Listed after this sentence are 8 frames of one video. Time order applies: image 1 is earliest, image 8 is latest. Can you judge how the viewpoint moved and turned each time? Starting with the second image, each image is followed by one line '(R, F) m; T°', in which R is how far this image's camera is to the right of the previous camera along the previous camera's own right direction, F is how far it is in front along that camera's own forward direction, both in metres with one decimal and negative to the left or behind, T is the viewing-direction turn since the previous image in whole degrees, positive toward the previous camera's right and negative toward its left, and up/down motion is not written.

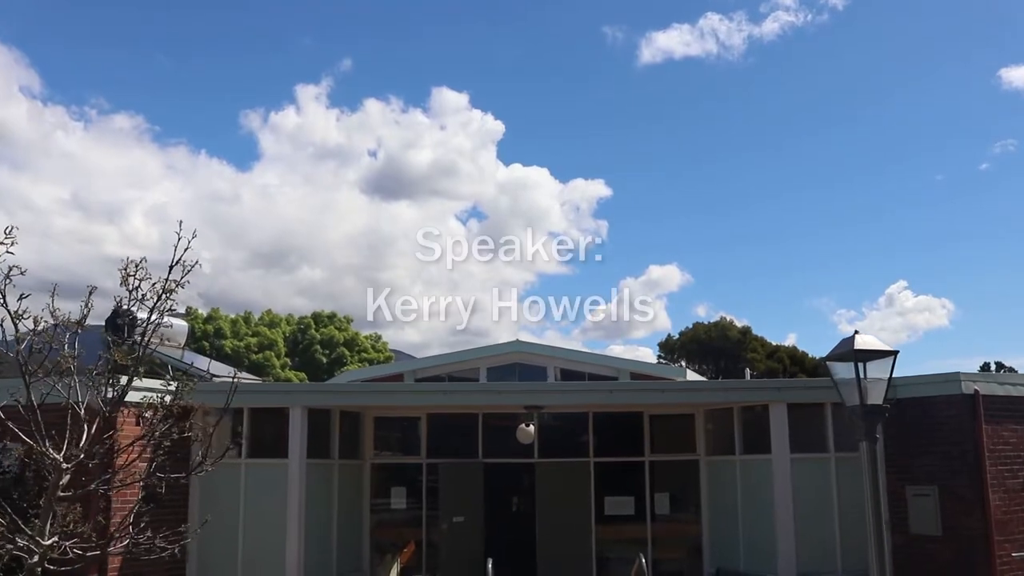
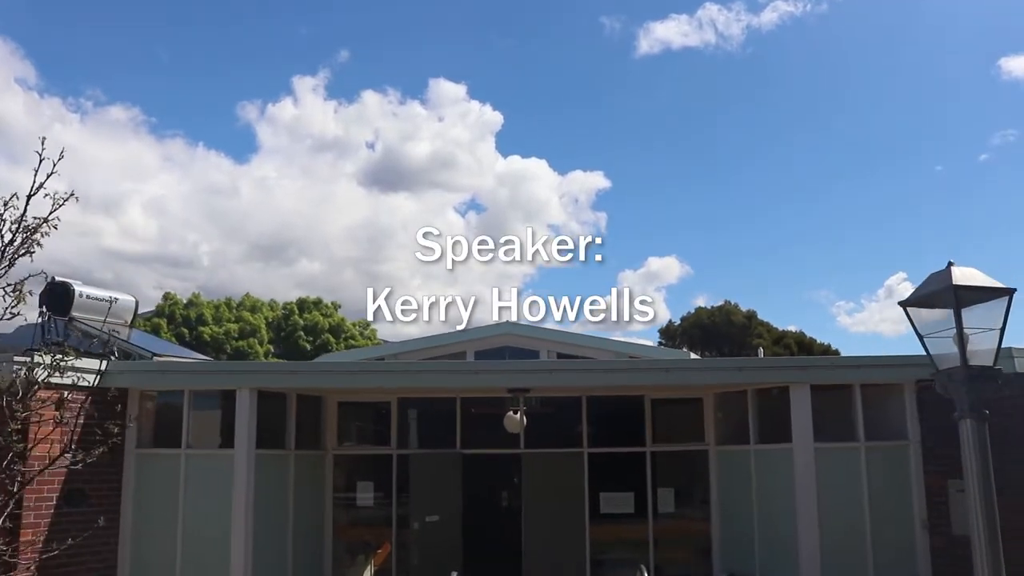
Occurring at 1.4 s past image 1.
(+0.2, +1.8) m; 0°
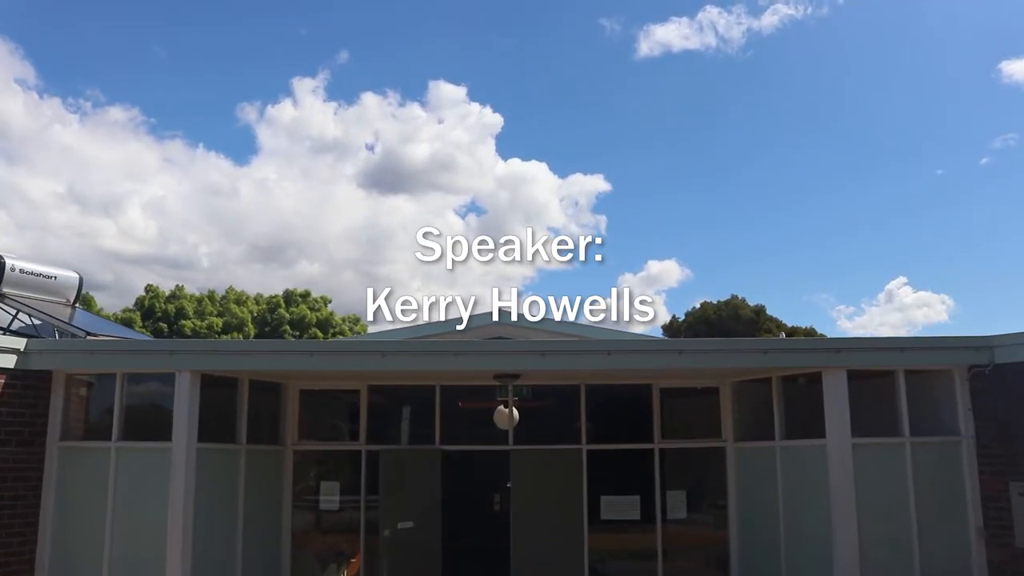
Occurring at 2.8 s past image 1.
(+0.1, +1.7) m; 0°
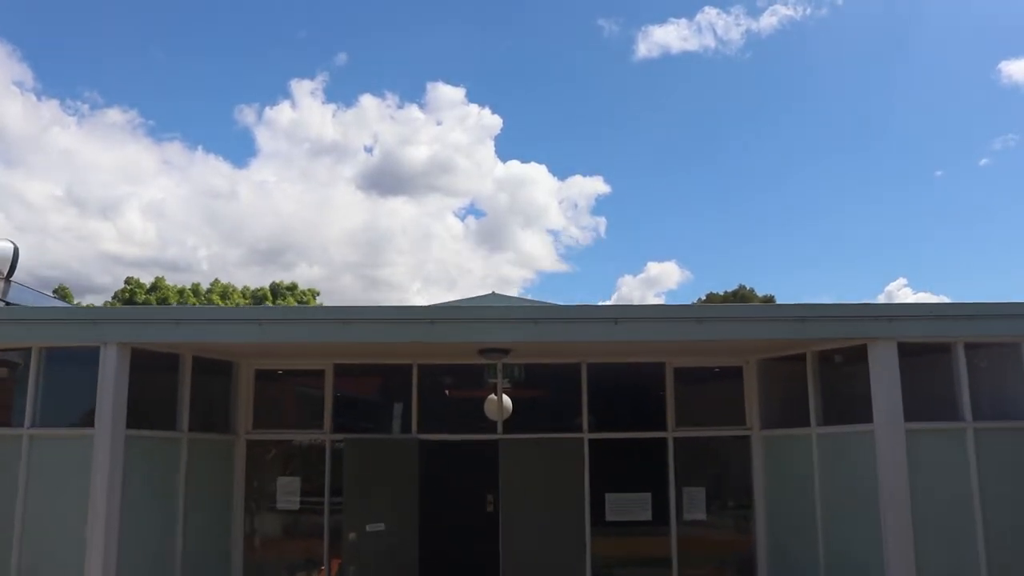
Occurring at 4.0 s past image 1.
(+0.1, +1.6) m; 0°
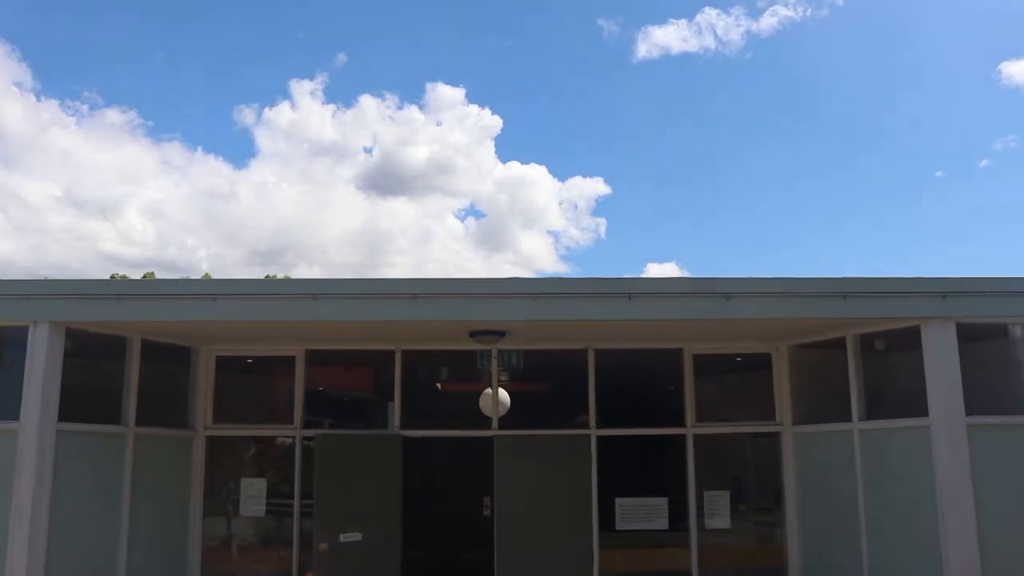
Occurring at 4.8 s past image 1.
(0.0, +1.2) m; 0°
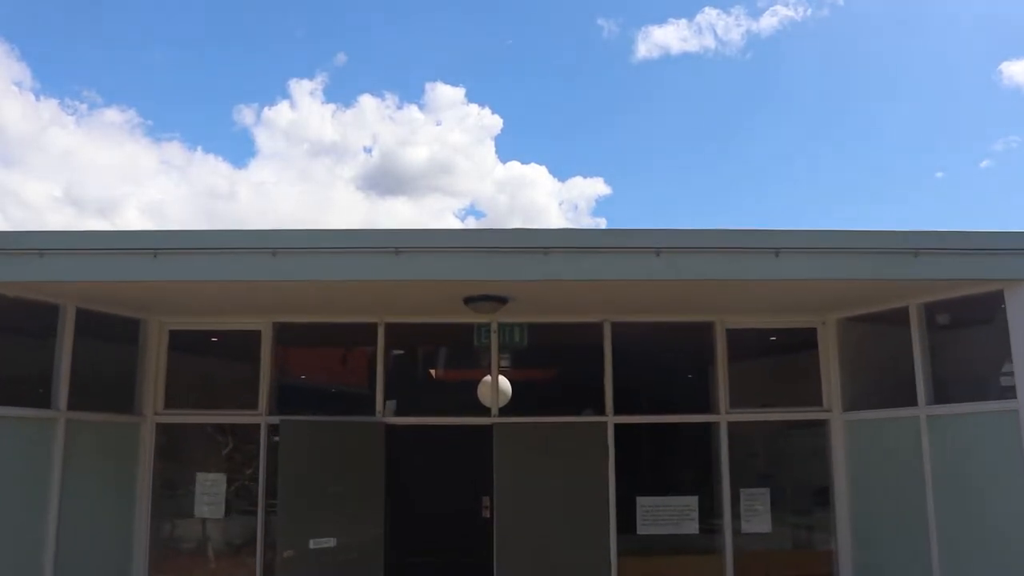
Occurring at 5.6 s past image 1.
(0.0, +1.3) m; 0°
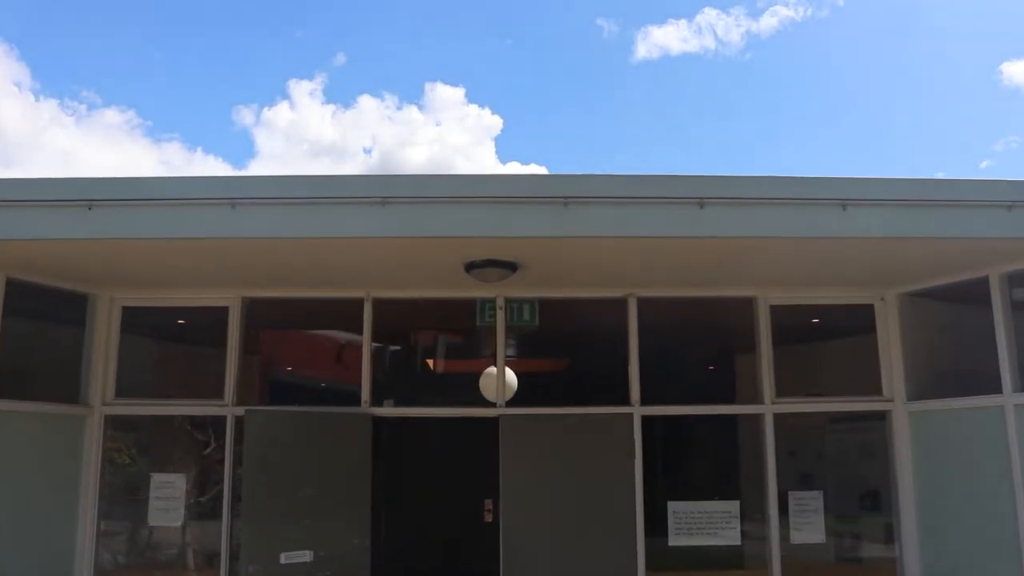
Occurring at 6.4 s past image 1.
(-0.1, +1.1) m; 0°
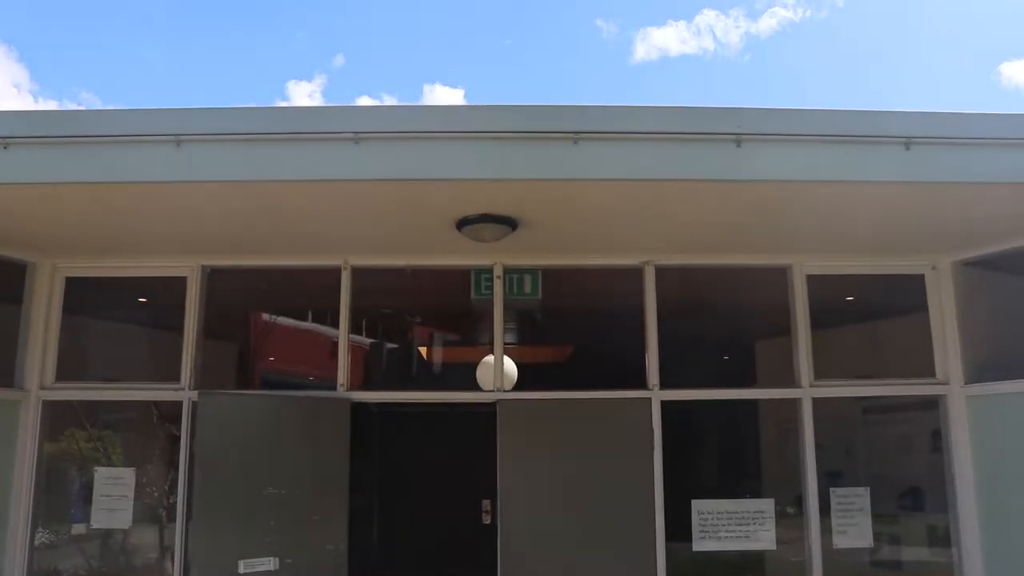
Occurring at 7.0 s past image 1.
(0.0, +0.8) m; 0°
